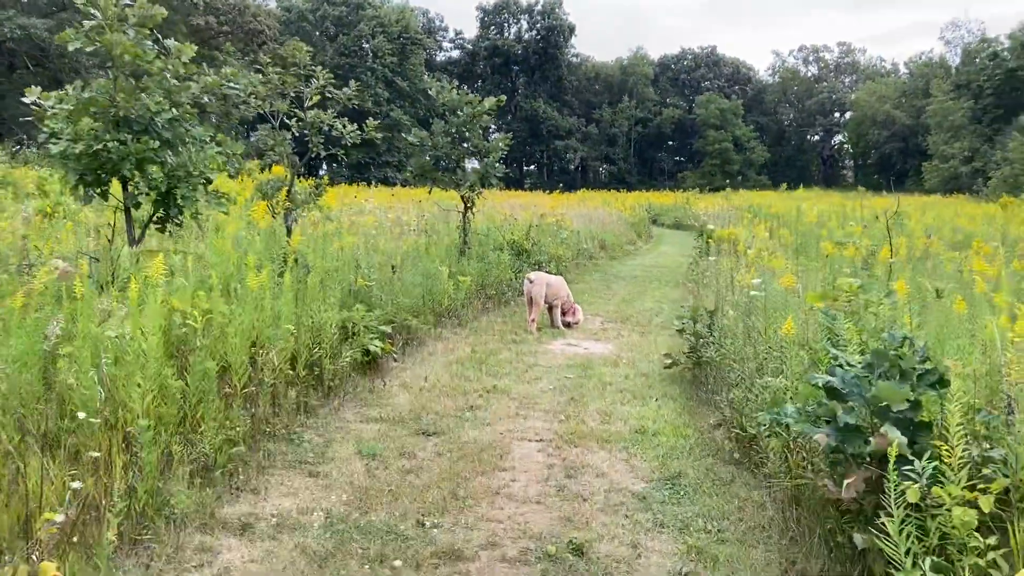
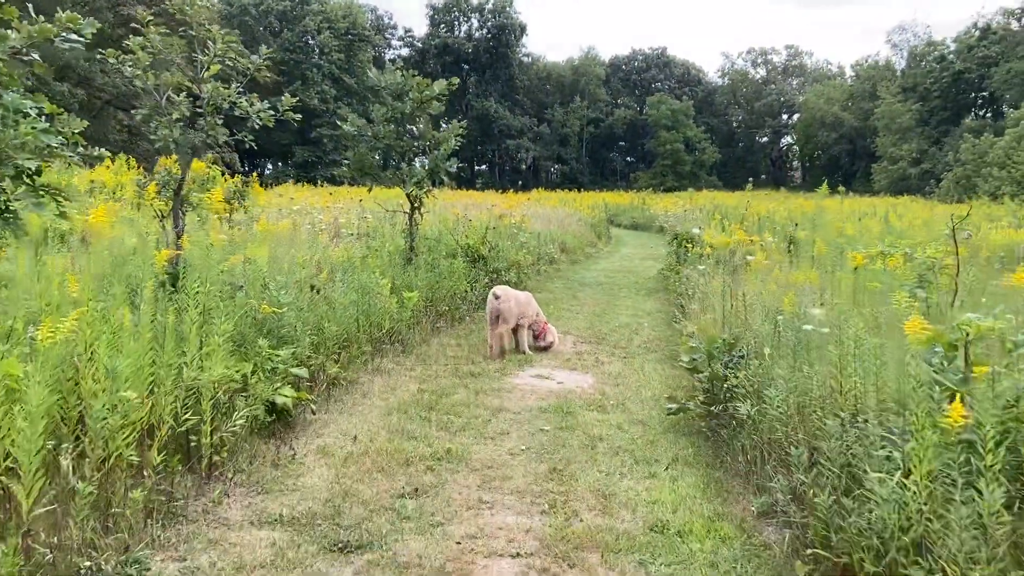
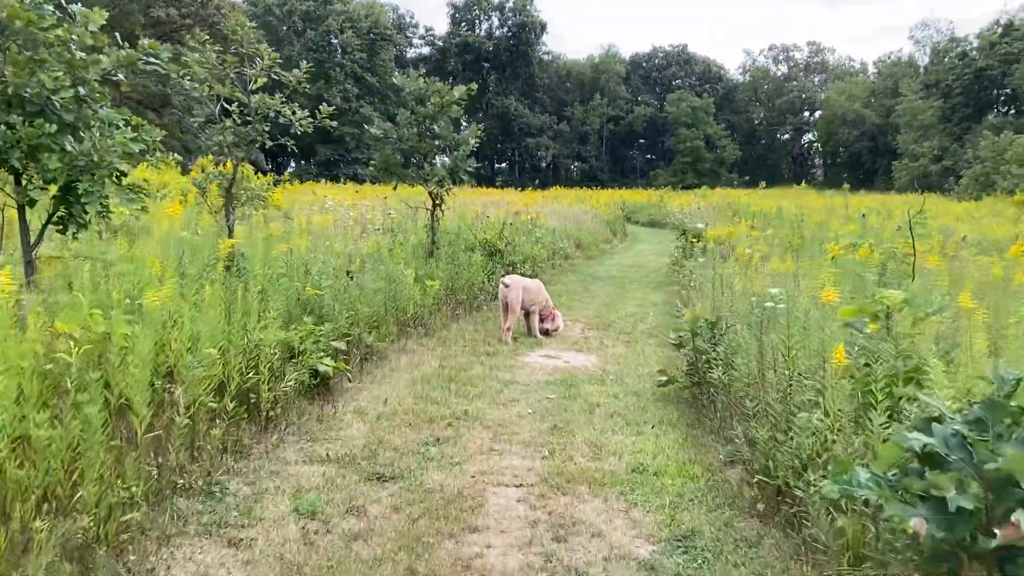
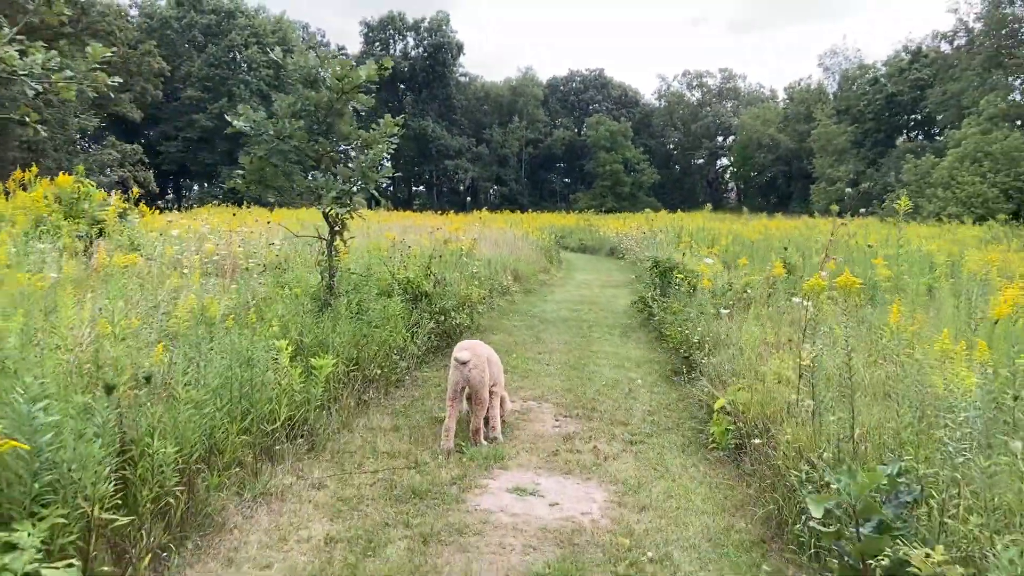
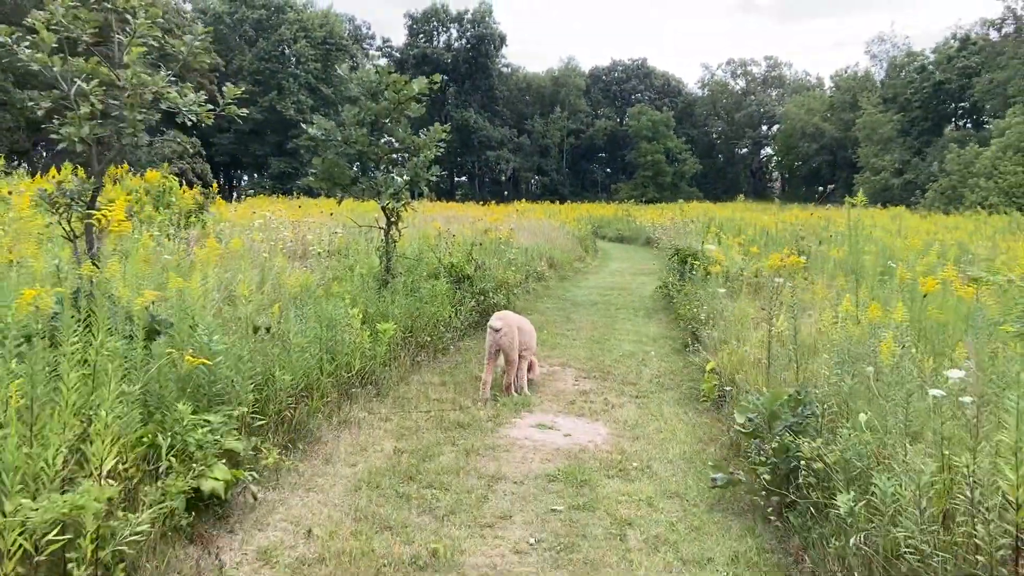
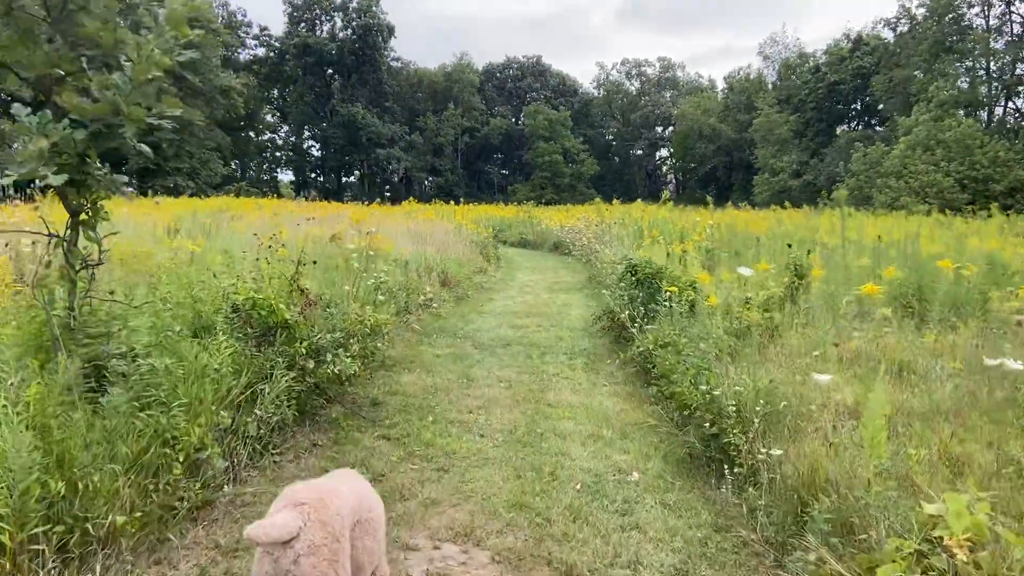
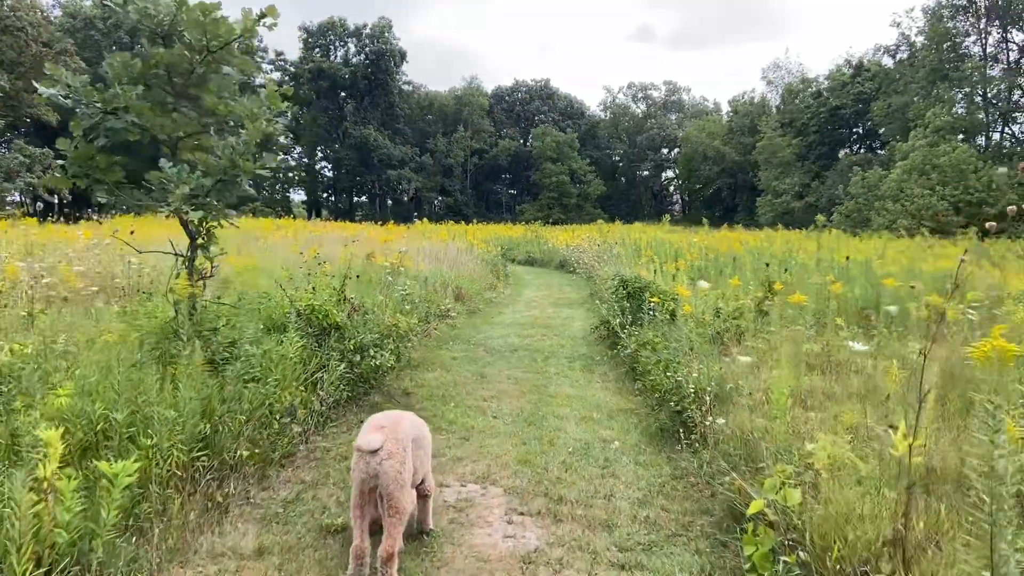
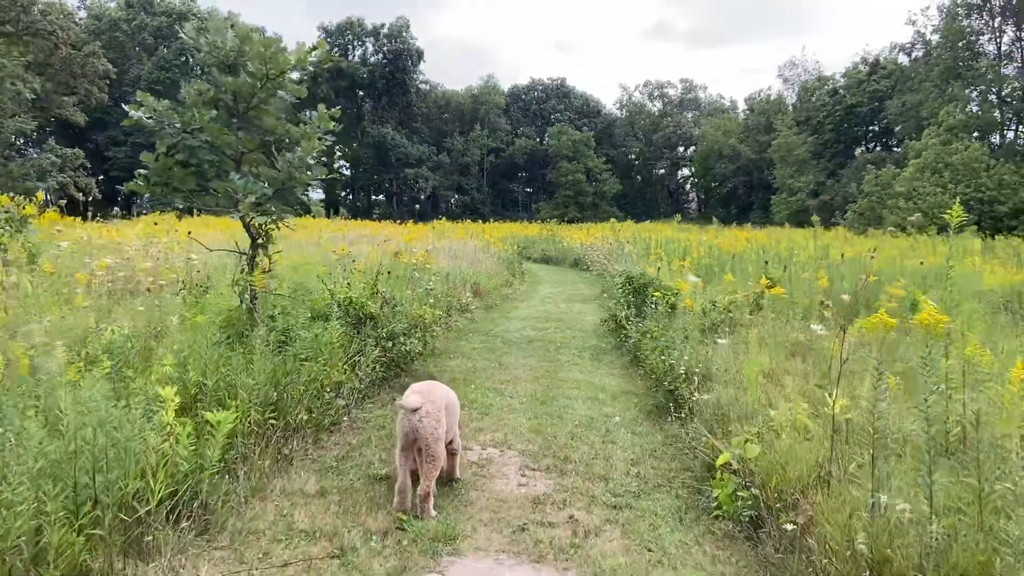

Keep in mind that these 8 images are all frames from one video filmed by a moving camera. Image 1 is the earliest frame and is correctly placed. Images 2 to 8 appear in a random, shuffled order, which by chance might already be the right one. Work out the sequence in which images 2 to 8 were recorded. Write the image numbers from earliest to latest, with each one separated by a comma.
3, 2, 5, 4, 8, 7, 6
